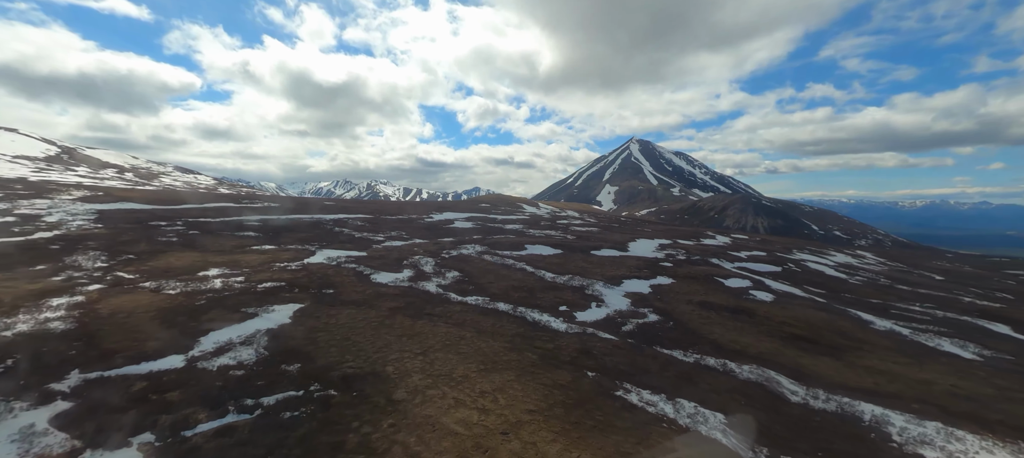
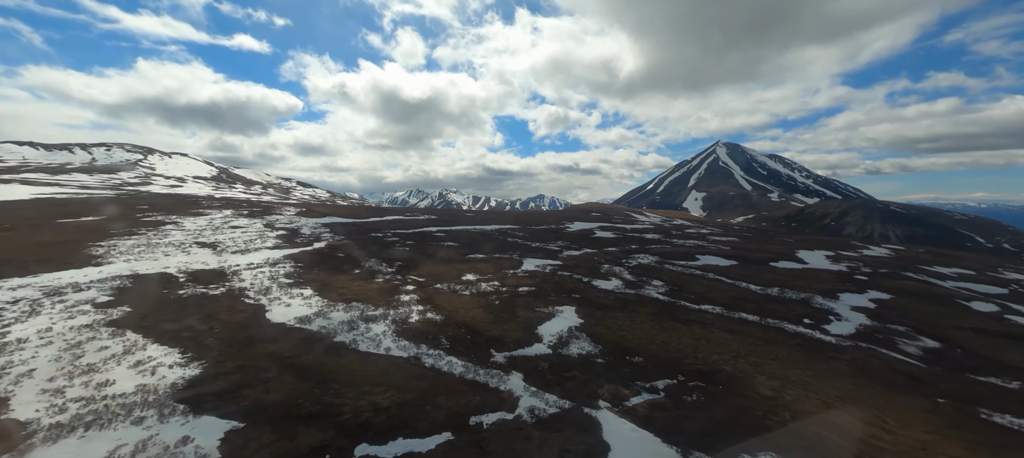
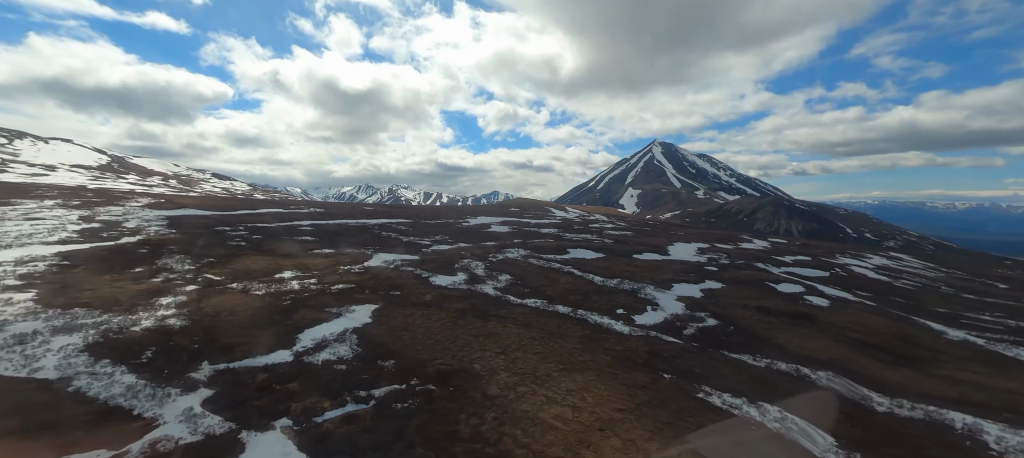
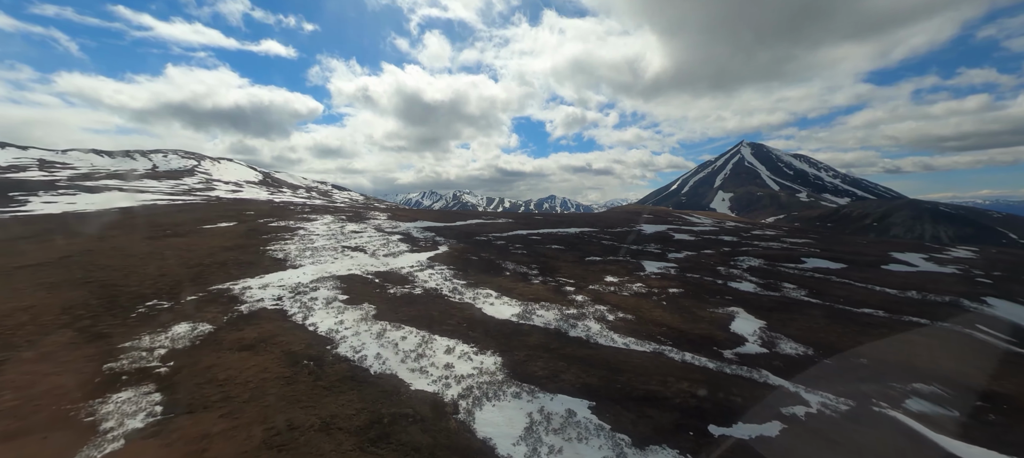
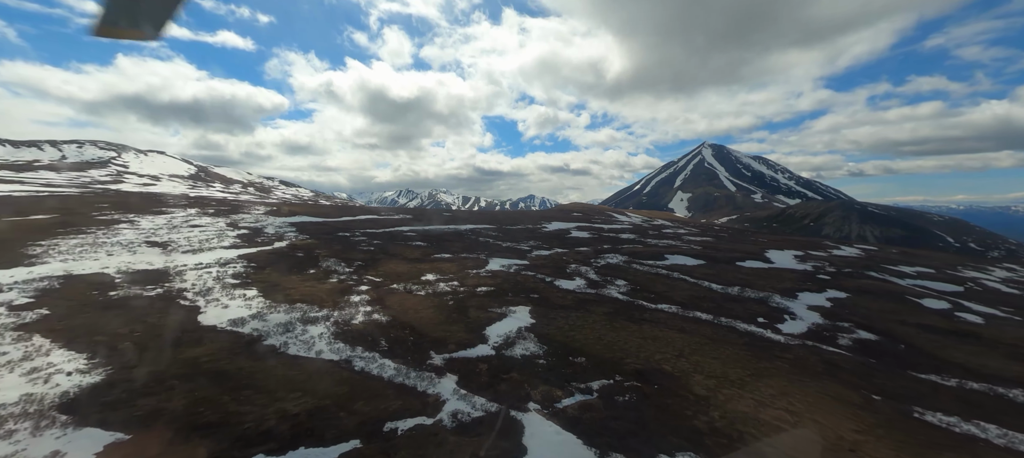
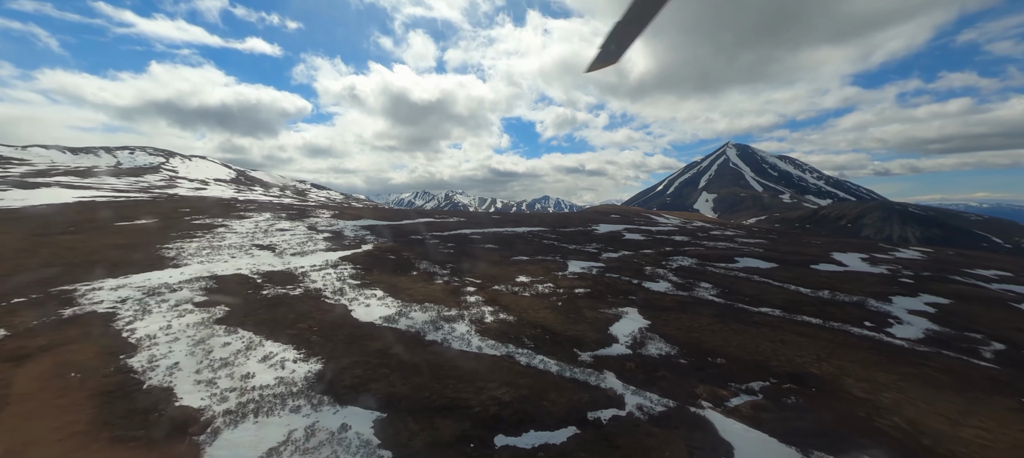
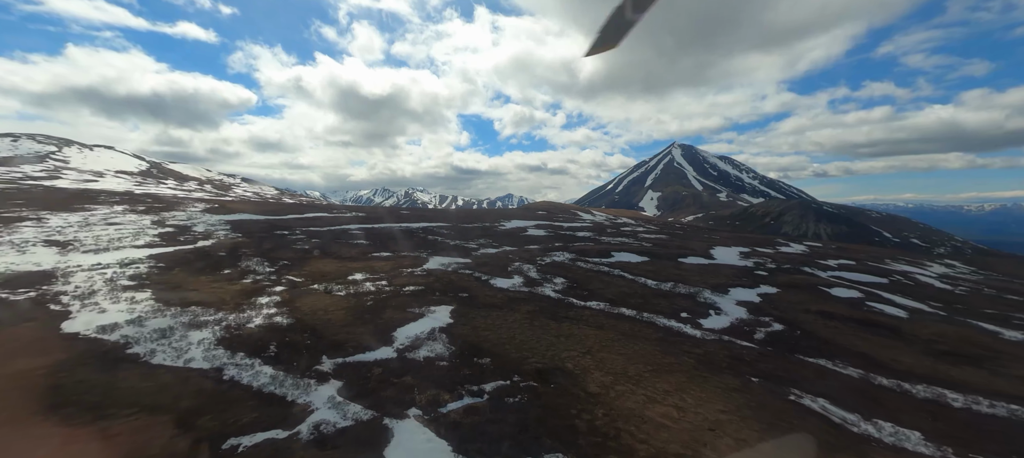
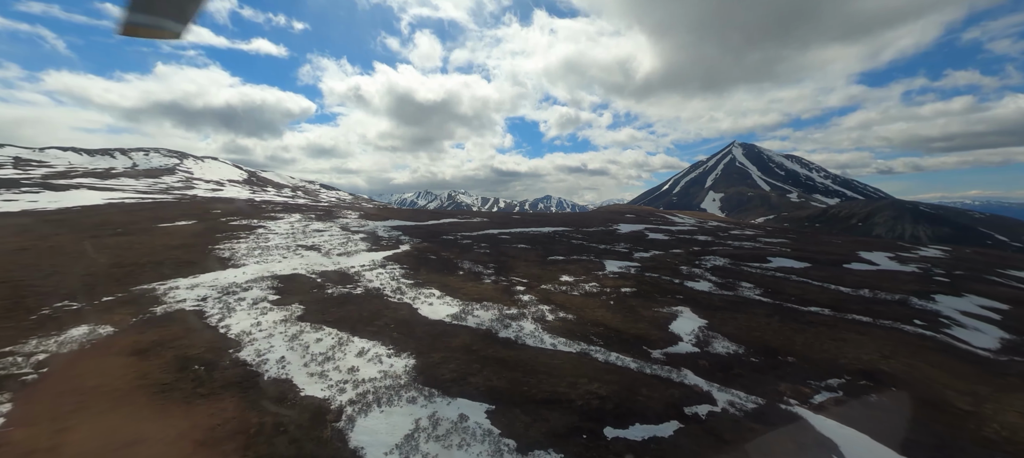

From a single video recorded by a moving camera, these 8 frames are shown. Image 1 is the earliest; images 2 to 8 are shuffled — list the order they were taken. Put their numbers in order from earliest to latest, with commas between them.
3, 7, 5, 2, 6, 8, 4
